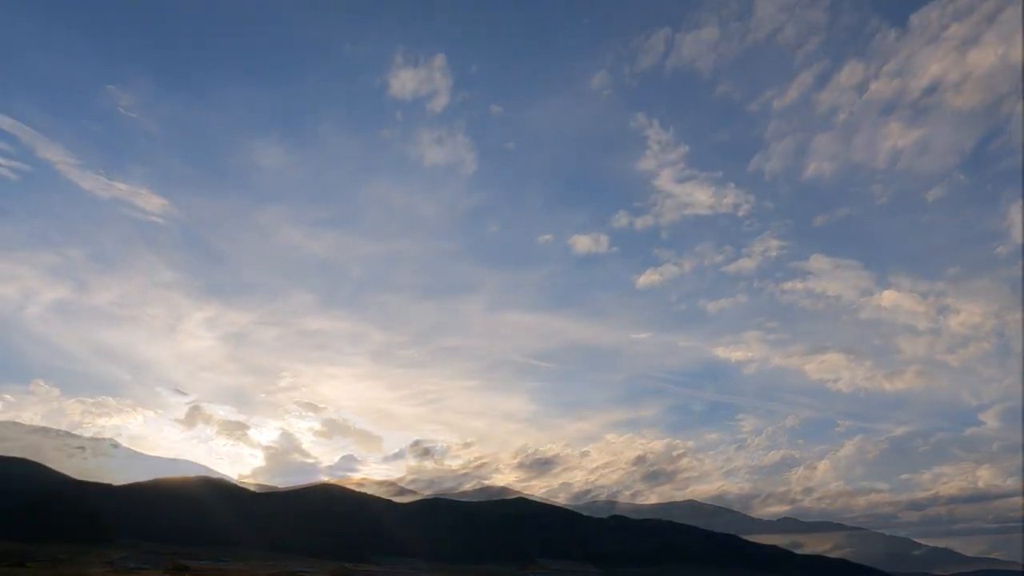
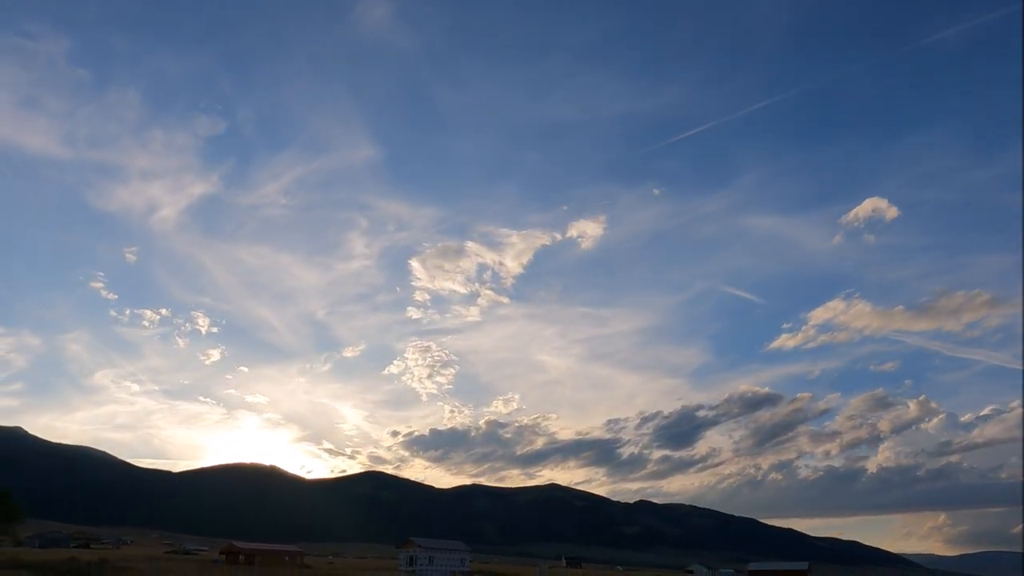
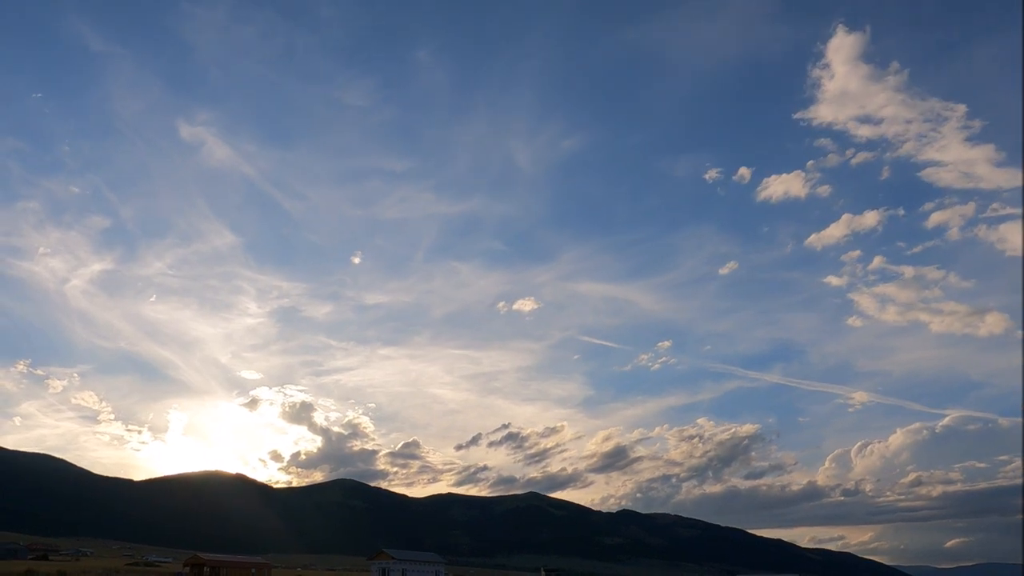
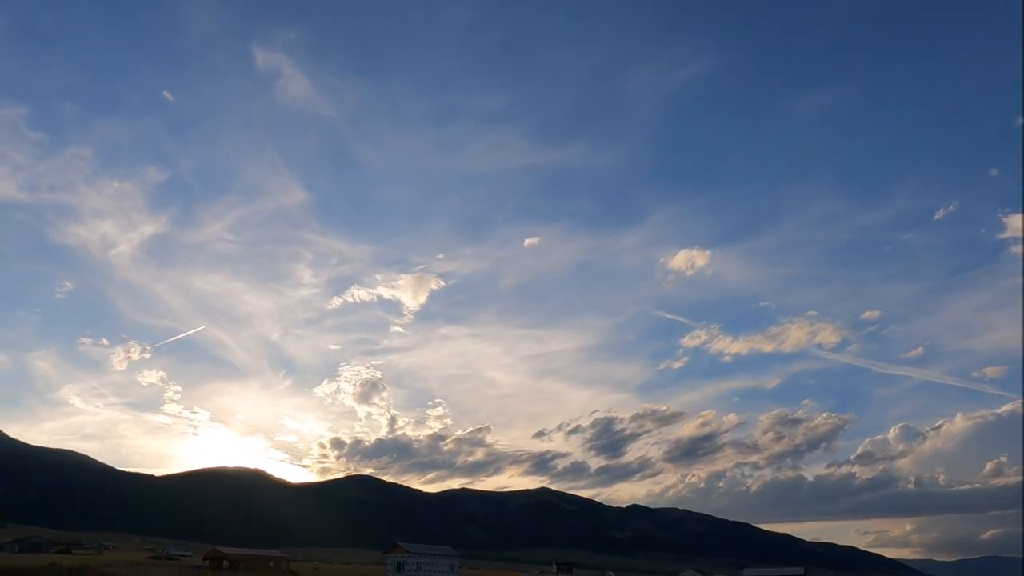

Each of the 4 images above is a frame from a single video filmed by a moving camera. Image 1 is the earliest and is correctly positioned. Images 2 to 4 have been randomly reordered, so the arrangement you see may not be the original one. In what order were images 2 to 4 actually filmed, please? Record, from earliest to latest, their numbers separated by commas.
3, 4, 2
